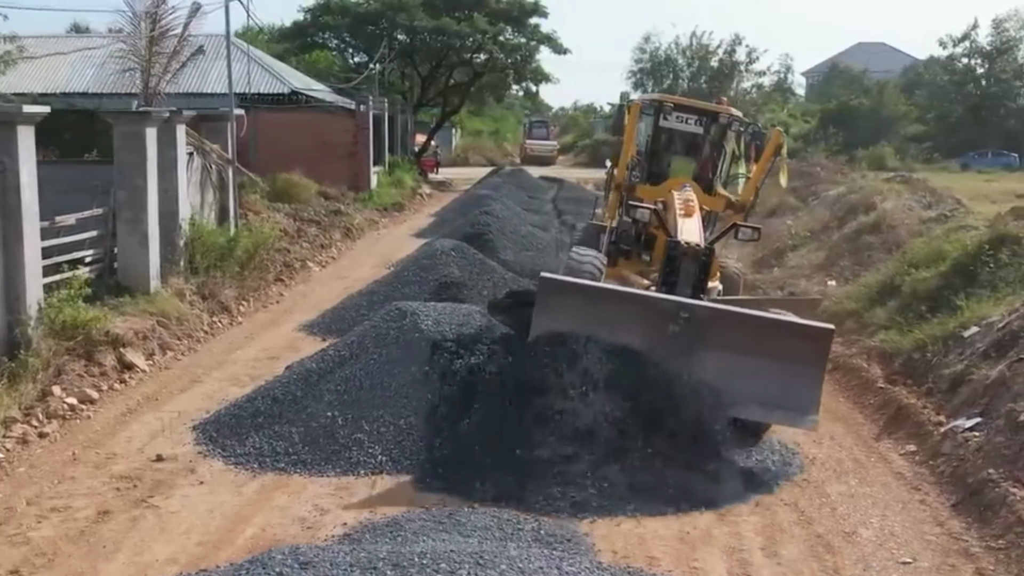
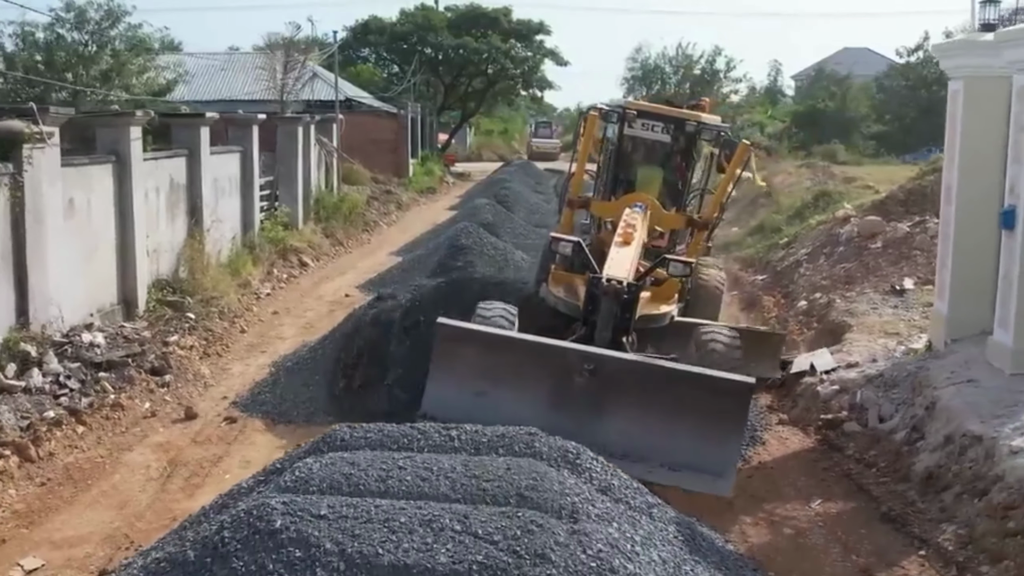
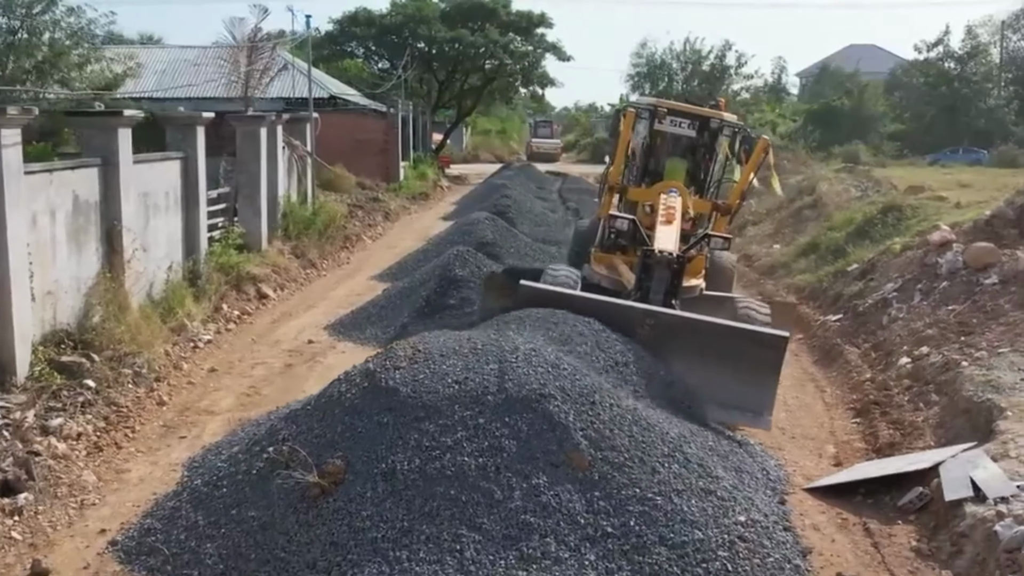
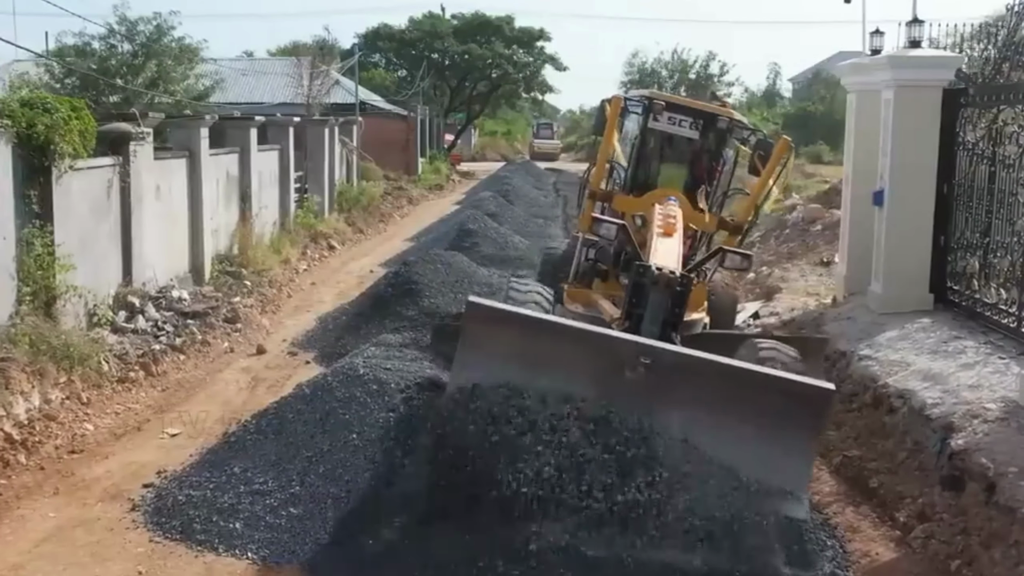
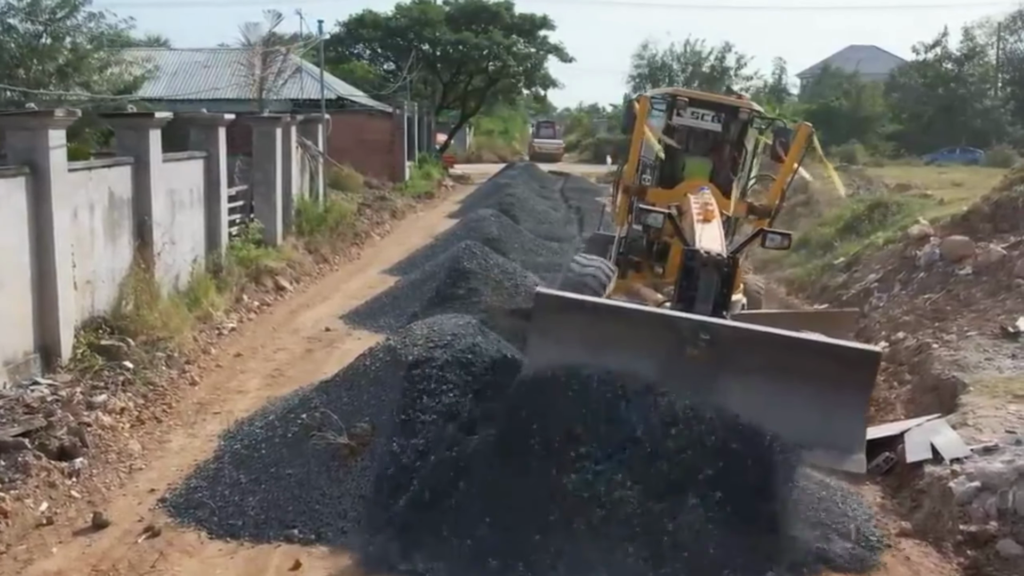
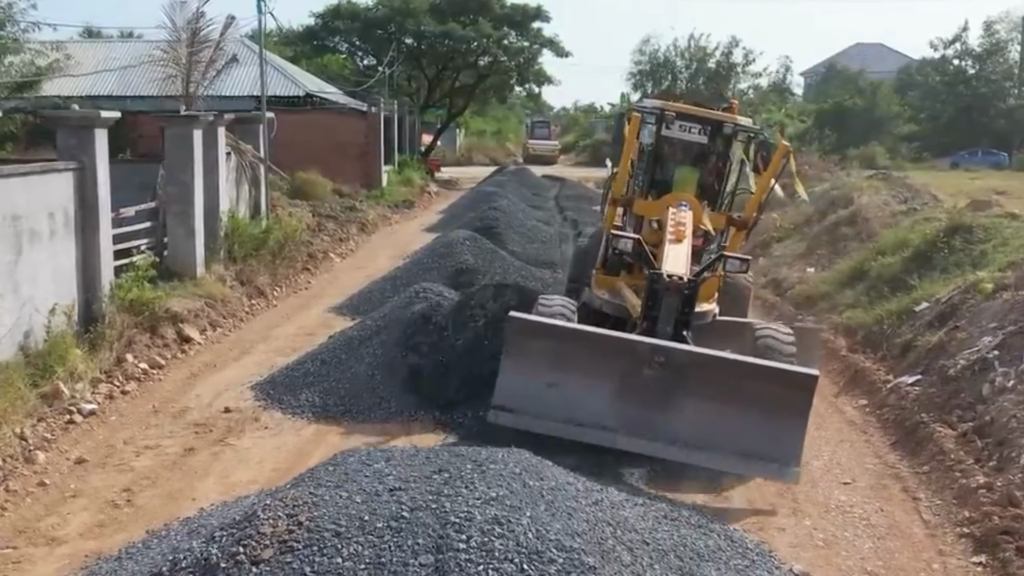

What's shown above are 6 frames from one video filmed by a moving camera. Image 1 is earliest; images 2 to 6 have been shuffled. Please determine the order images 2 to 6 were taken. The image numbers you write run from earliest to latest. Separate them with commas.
6, 3, 5, 2, 4
